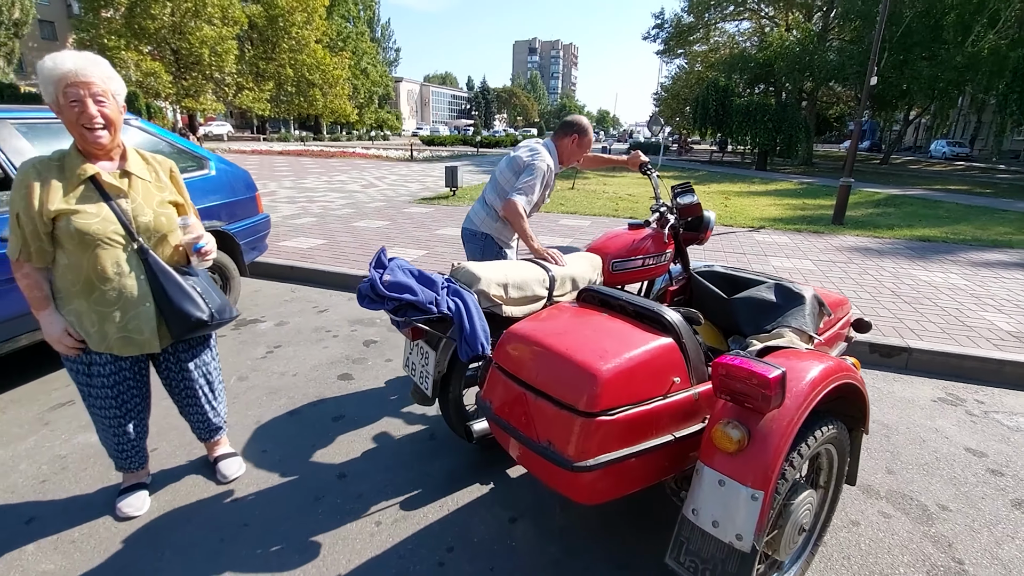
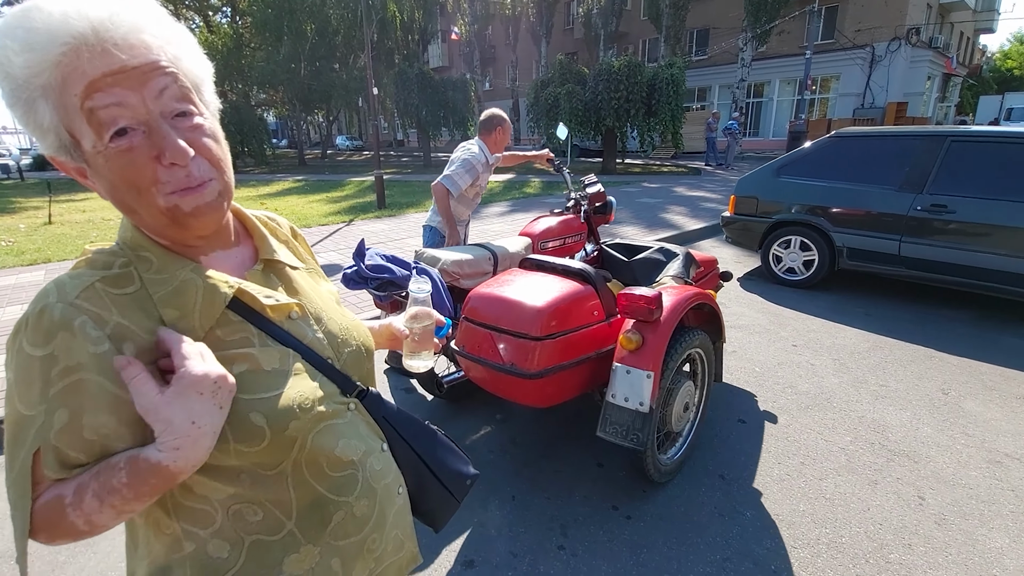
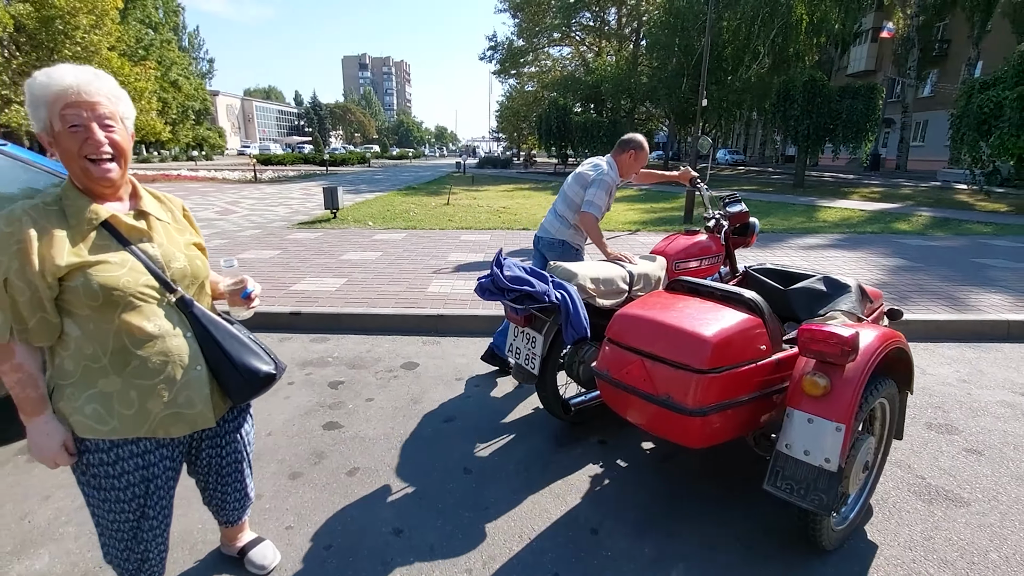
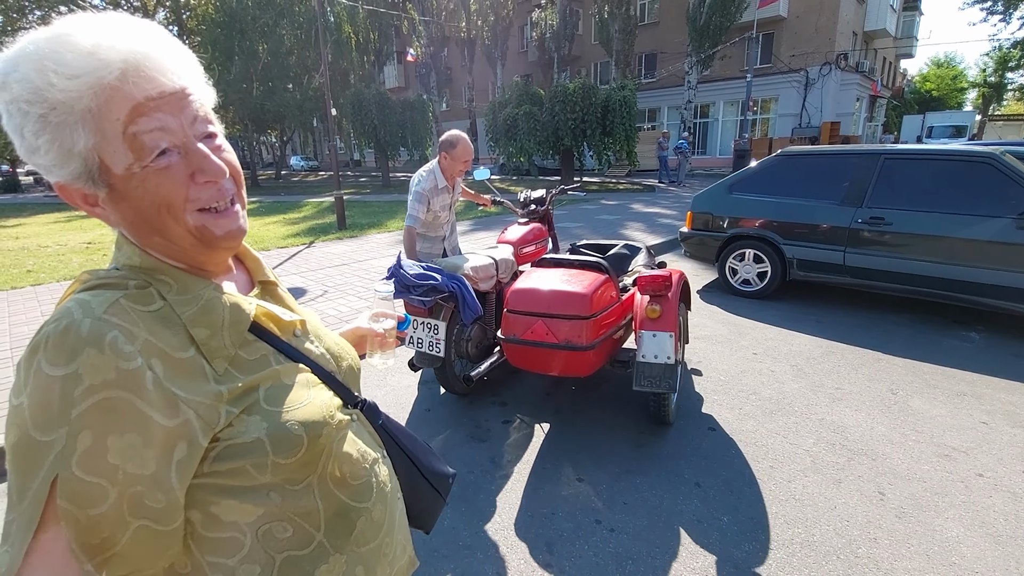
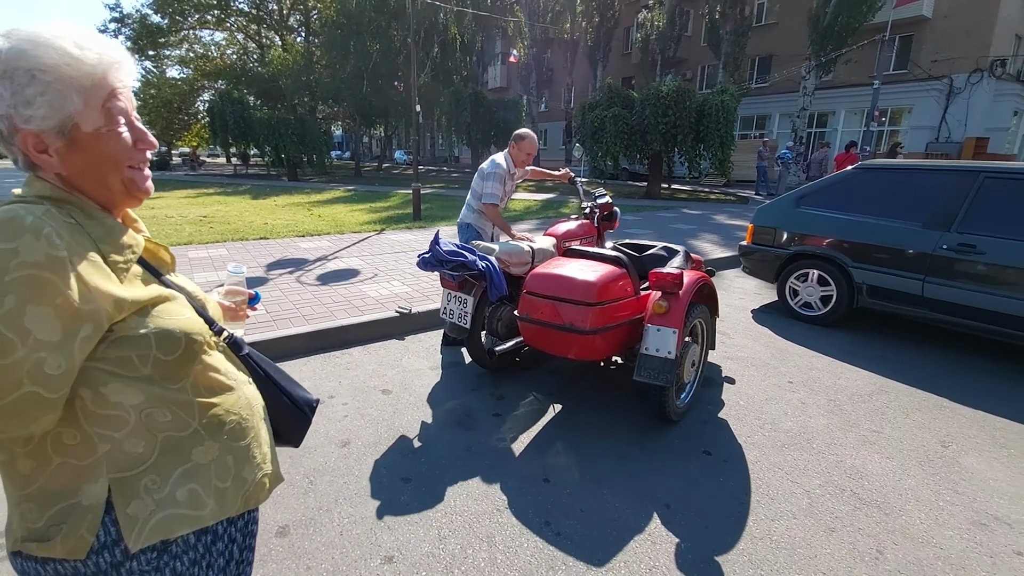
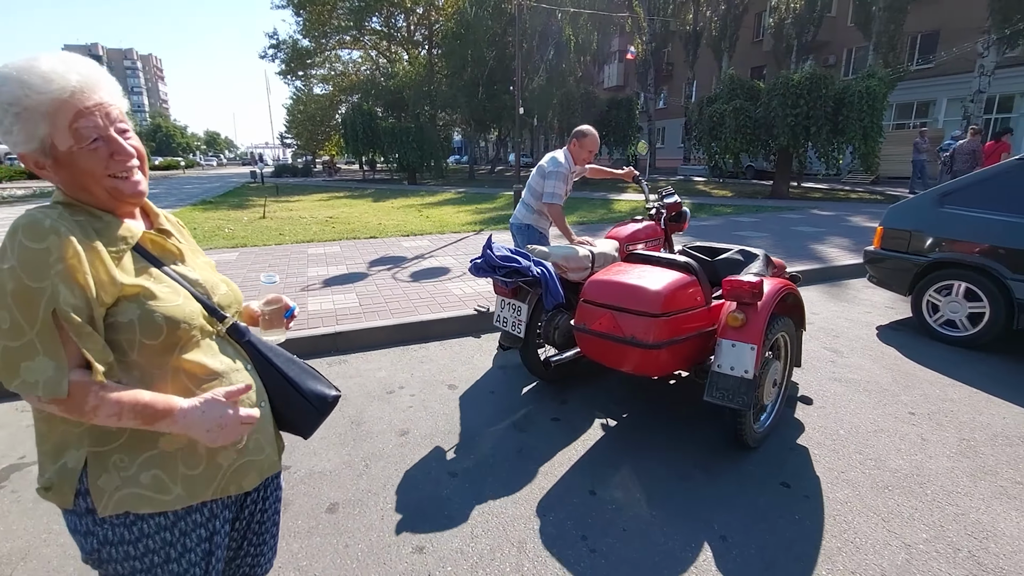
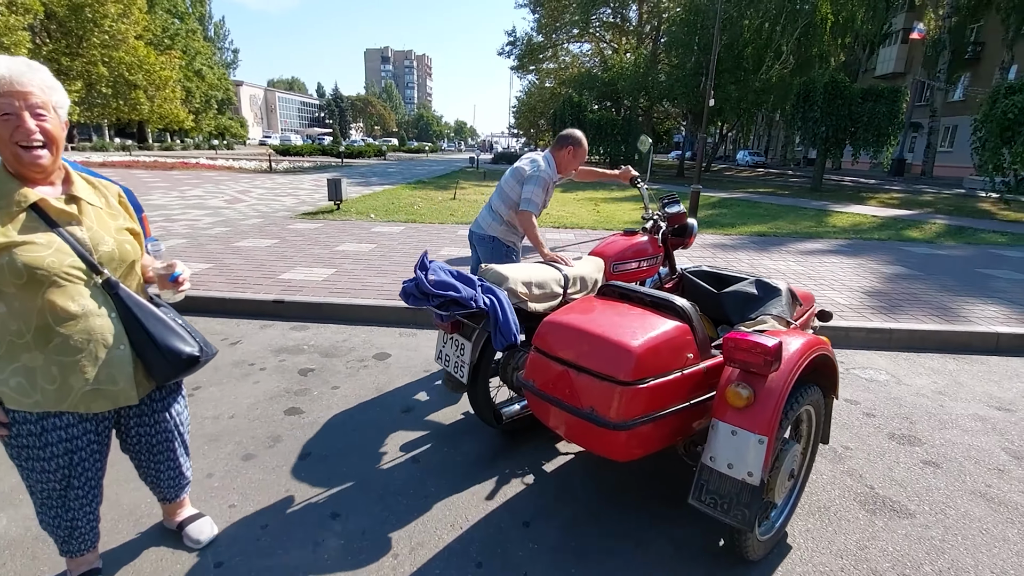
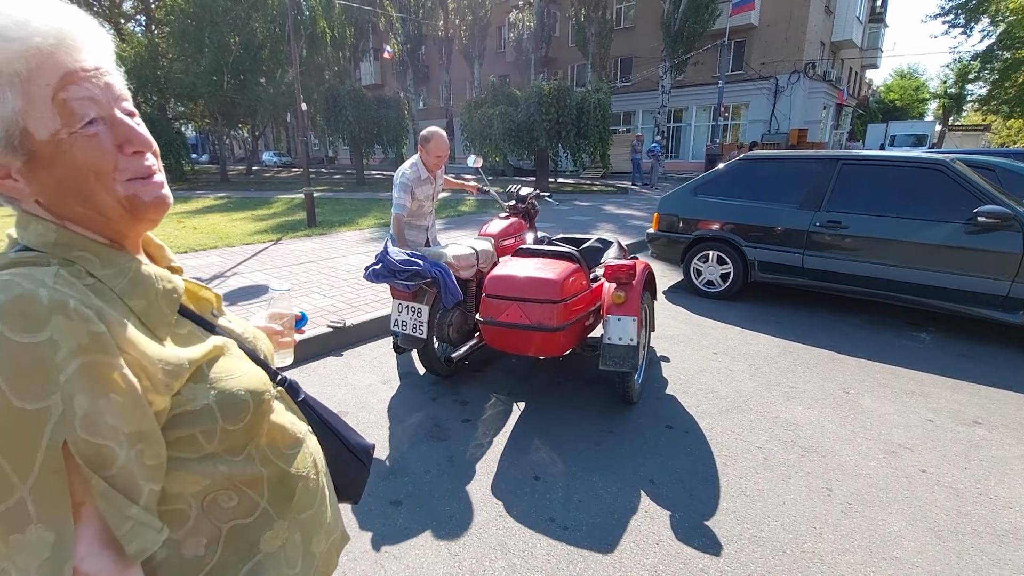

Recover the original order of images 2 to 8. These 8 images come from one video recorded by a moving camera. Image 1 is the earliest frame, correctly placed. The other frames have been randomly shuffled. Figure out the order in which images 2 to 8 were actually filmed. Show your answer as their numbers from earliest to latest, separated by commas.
7, 3, 6, 5, 8, 4, 2
